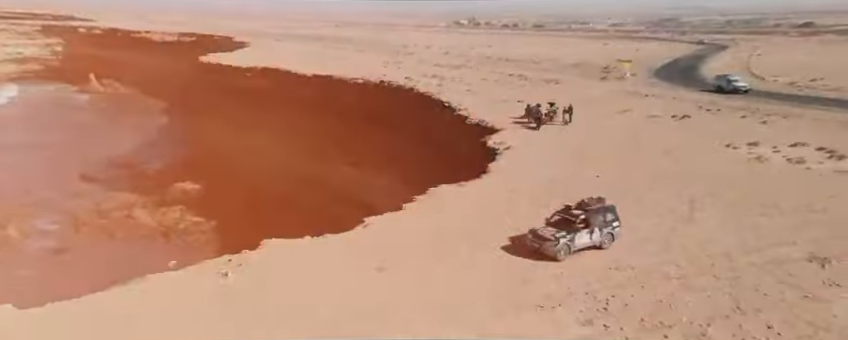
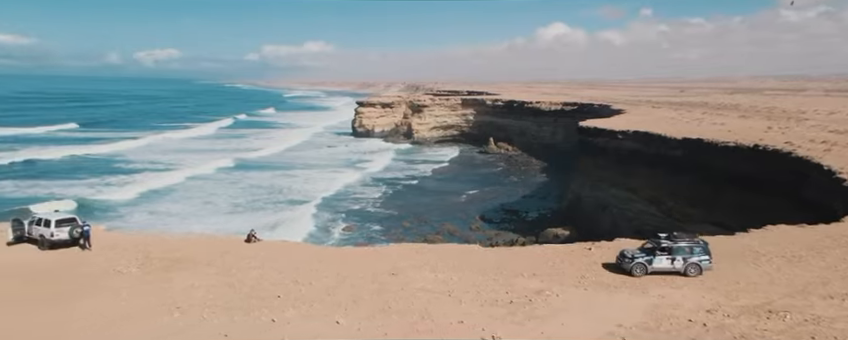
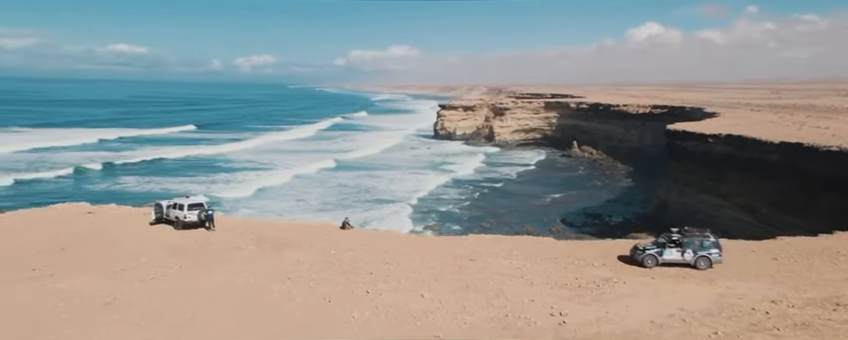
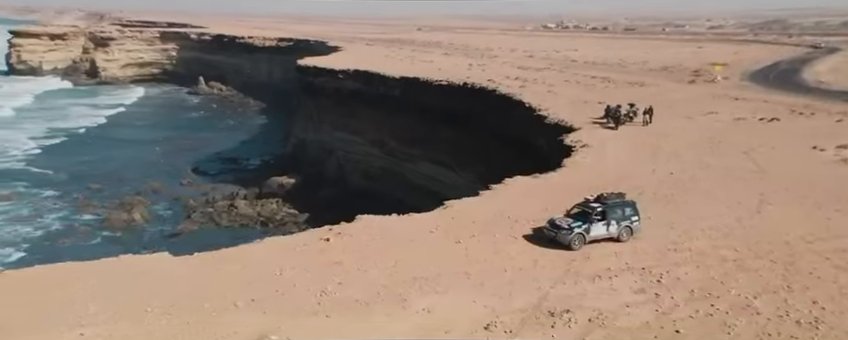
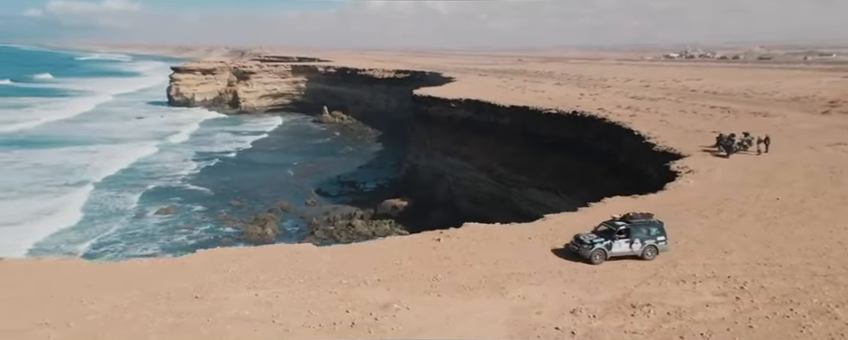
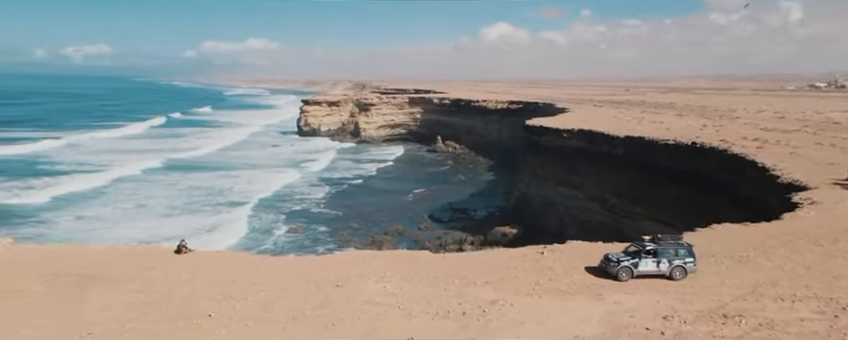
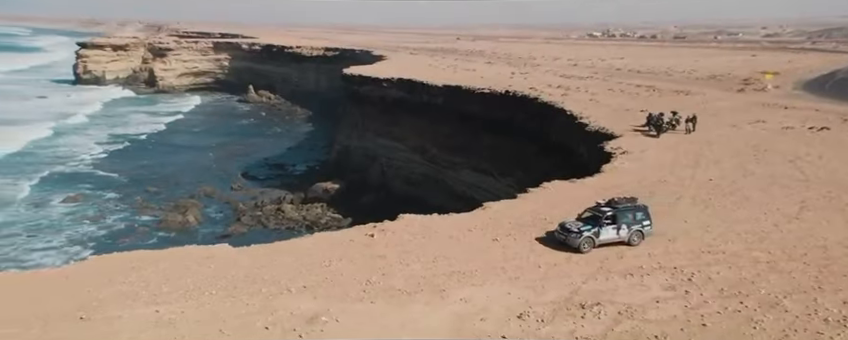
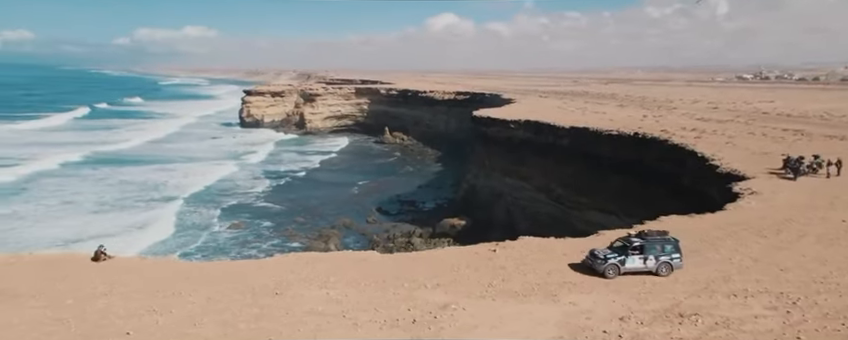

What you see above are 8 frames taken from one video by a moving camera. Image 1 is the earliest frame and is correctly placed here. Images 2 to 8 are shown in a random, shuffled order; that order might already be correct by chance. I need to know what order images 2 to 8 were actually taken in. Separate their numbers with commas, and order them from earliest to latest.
4, 7, 5, 8, 6, 2, 3
